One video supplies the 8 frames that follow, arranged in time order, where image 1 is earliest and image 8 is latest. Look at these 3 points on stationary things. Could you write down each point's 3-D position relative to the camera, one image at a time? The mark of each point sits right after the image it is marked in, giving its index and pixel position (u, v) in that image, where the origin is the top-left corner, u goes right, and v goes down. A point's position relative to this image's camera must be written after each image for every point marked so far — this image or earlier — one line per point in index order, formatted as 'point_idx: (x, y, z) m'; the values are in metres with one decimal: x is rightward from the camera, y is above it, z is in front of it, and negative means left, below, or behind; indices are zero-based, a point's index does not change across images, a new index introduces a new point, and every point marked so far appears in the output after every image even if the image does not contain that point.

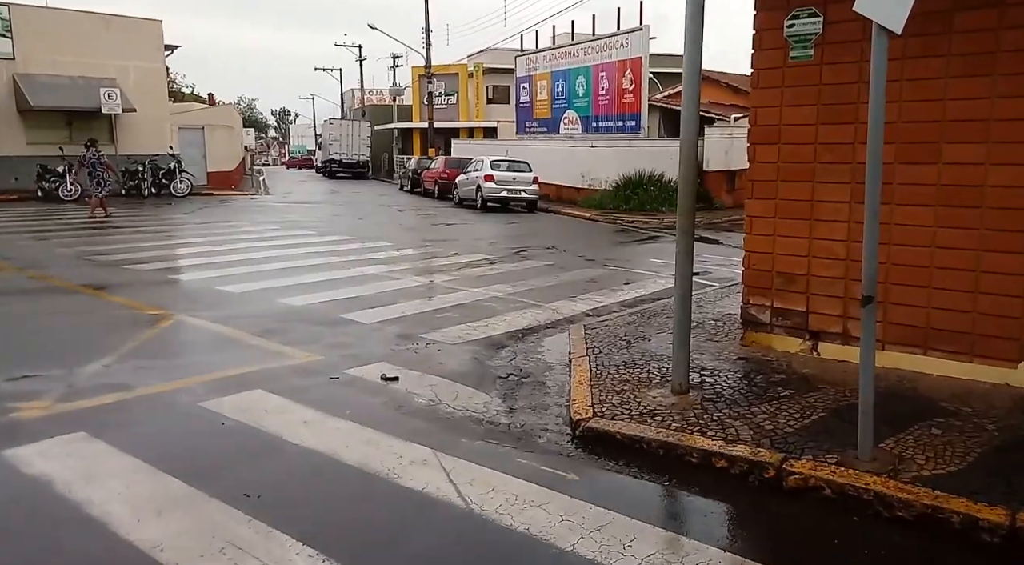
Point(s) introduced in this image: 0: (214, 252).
0: (-5.5, +0.6, +13.3) m
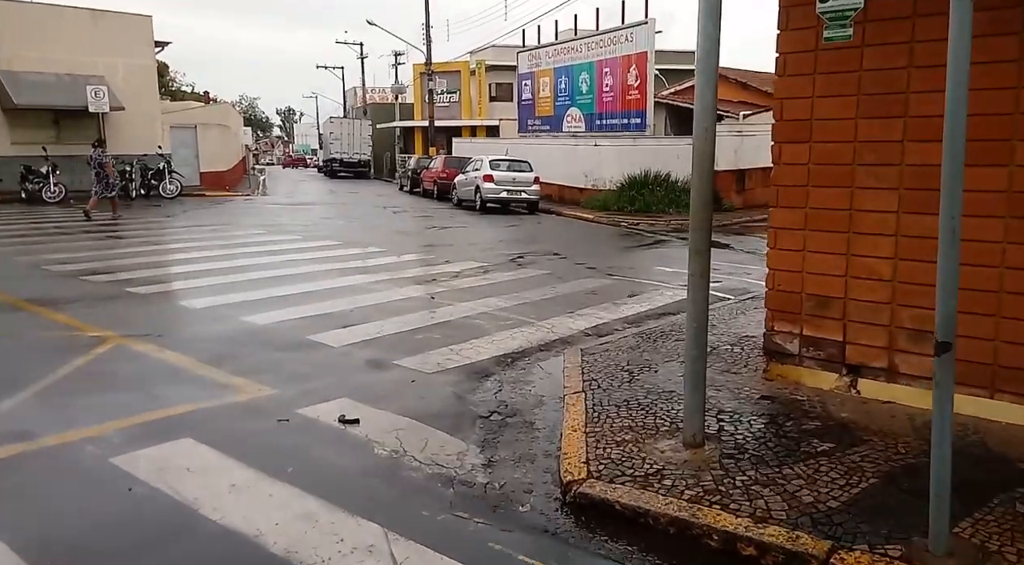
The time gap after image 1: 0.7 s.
0: (-5.5, +0.4, +12.4) m
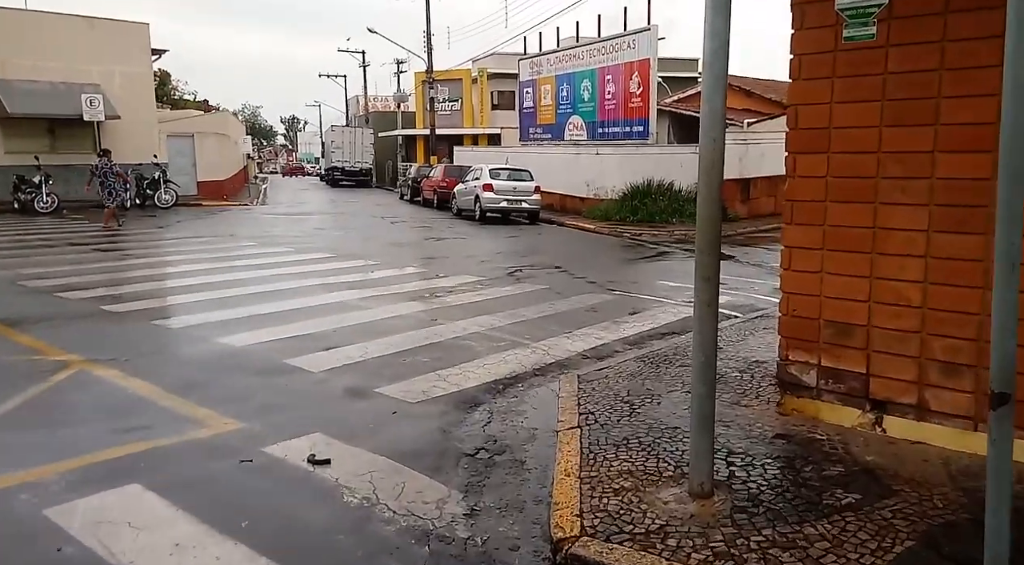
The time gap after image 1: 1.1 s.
0: (-5.6, +0.2, +11.9) m
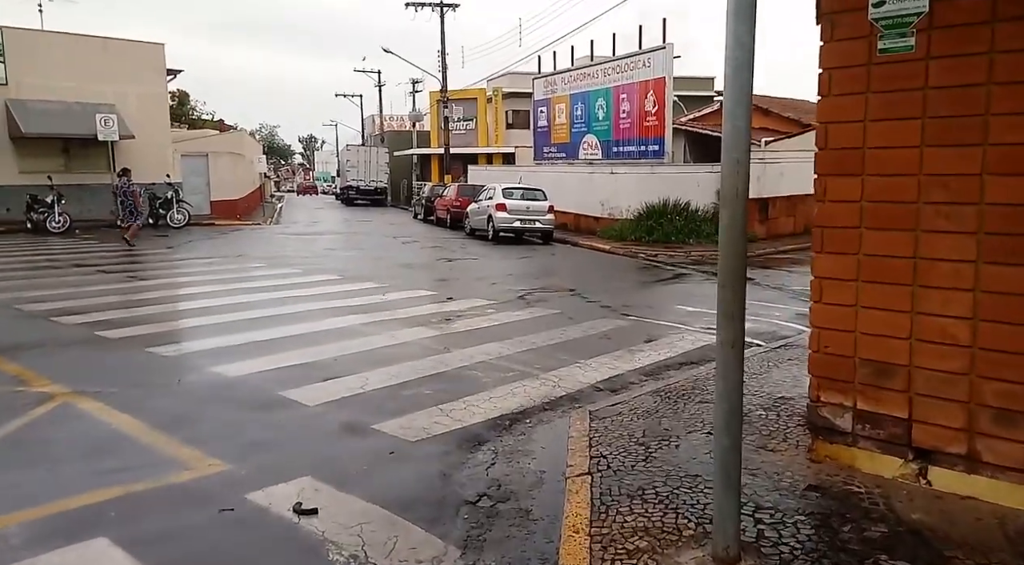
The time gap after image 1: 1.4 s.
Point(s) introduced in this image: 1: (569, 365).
0: (-5.4, -0.2, +11.7) m
1: (+0.6, -0.9, +7.5) m
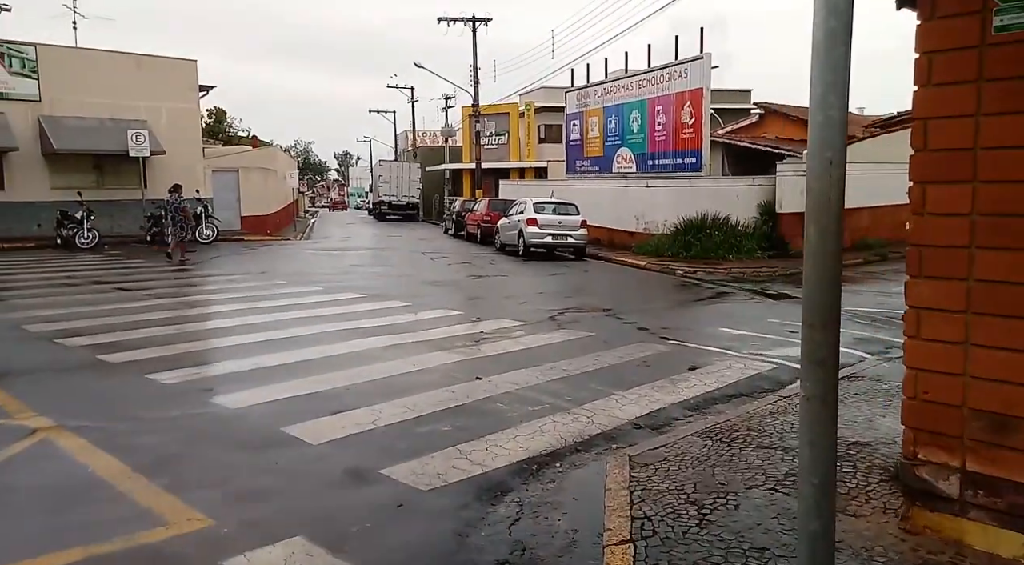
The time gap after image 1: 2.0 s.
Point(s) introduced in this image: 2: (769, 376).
0: (-4.9, -0.5, +11.2) m
1: (+0.9, -1.1, +6.8) m
2: (+2.7, -1.0, +7.6) m
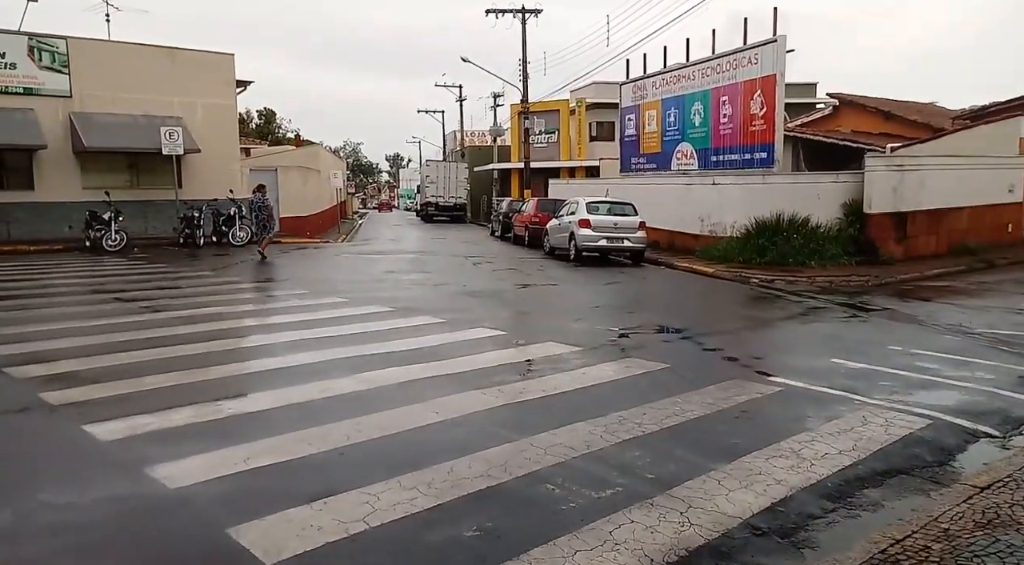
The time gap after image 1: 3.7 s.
0: (-4.3, -0.6, +9.5) m
1: (+1.2, -1.3, +4.7) m
2: (+3.1, -1.2, +5.4) m
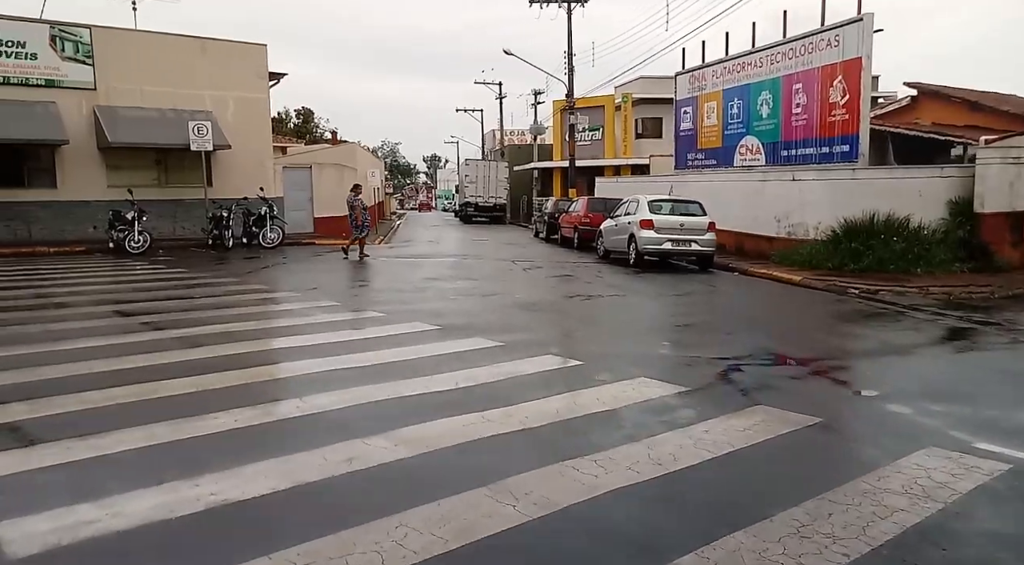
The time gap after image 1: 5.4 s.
0: (-3.4, -0.8, +7.8) m
1: (+1.8, -1.4, +2.7) m
2: (+3.7, -1.4, +3.3) m
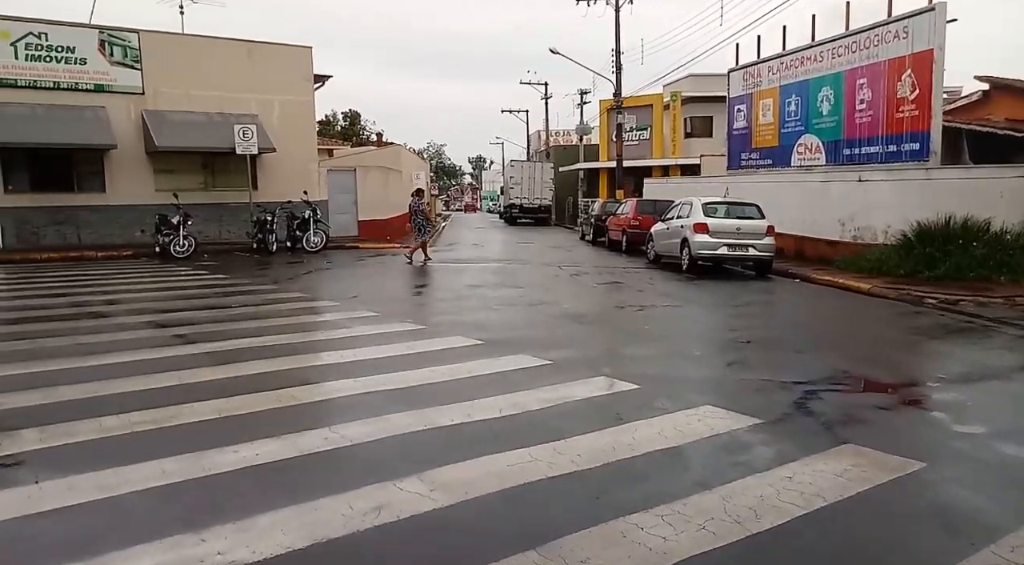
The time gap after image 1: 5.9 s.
0: (-2.9, -0.9, +7.3) m
1: (+2.0, -1.6, +1.9) m
2: (+3.9, -1.5, +2.4) m
